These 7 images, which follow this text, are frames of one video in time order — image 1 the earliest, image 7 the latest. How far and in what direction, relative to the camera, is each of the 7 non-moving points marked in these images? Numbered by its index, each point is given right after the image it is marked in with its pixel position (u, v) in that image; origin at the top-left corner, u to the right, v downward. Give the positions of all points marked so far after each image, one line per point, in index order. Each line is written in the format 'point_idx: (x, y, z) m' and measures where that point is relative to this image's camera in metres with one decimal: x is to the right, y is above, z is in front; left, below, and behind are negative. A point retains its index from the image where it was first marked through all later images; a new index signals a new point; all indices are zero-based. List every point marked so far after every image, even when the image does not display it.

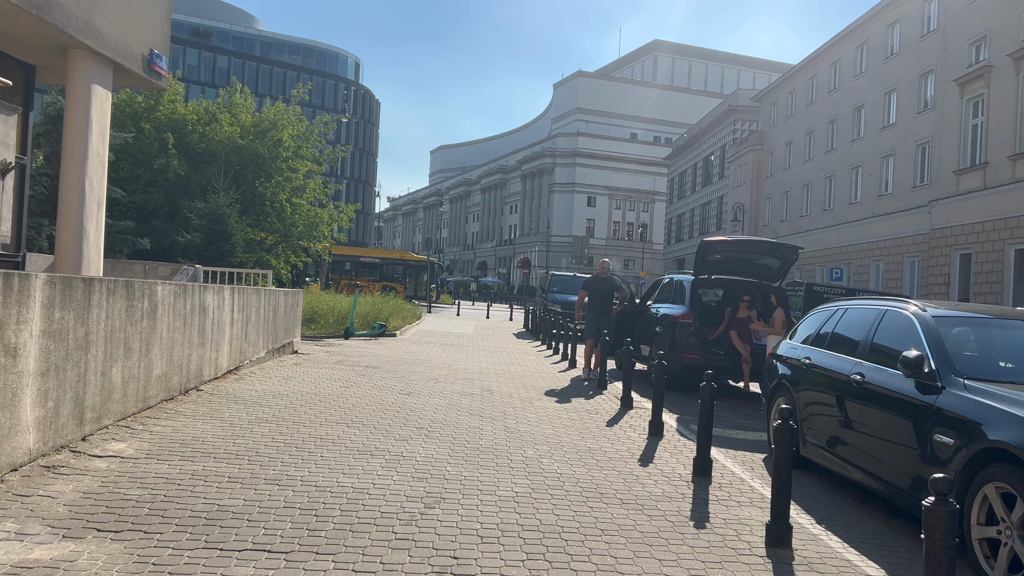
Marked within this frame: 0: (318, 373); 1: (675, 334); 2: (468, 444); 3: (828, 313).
0: (-2.7, -1.2, +11.4) m
1: (+2.4, -0.7, +12.2) m
2: (-0.4, -1.4, +7.2) m
3: (+2.9, -0.2, +7.6) m
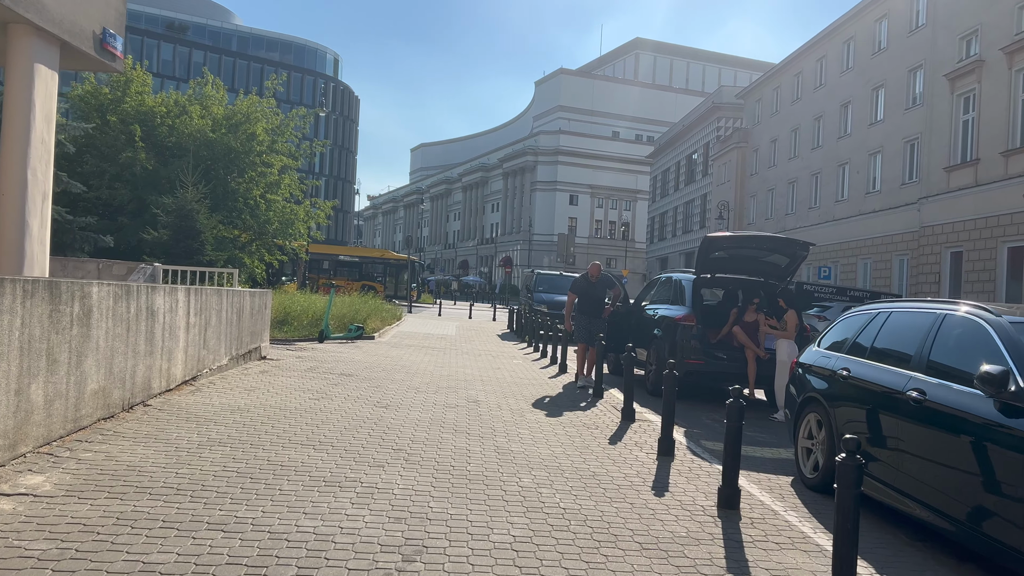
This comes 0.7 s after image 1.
0: (-2.9, -1.2, +10.3) m
1: (+2.3, -0.7, +11.3) m
2: (-0.5, -1.4, +6.2) m
3: (+2.9, -0.2, +6.6) m
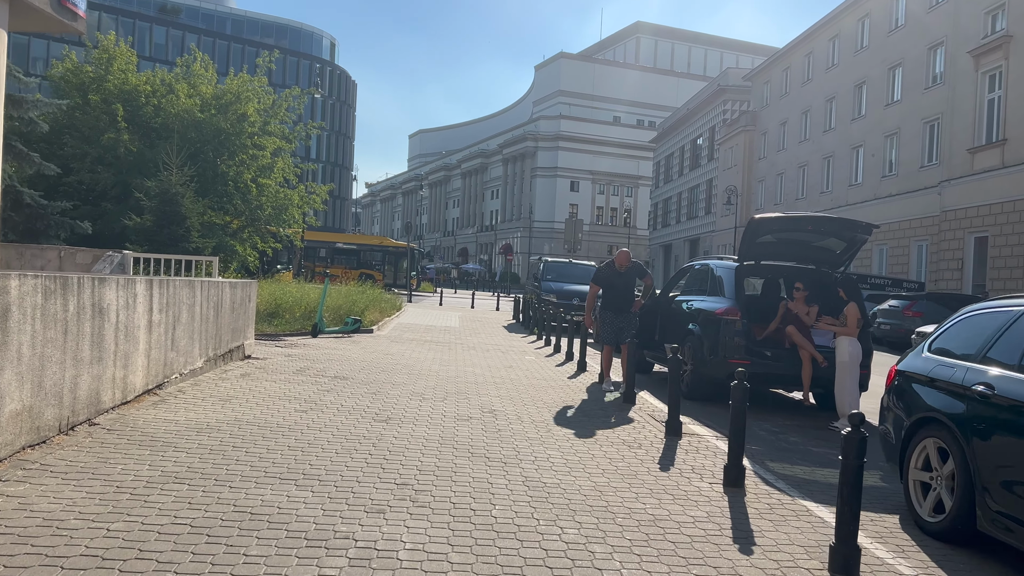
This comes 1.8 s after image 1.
0: (-2.6, -1.1, +8.9) m
1: (+2.5, -0.6, +9.8) m
2: (-0.2, -1.3, +4.7) m
3: (+3.1, -0.2, +5.2) m
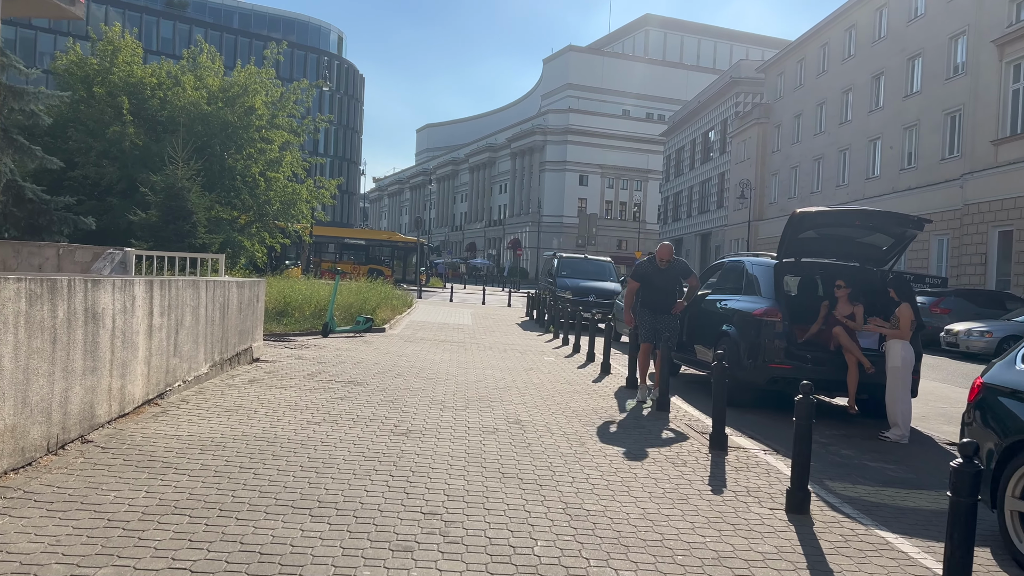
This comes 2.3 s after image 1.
0: (-2.4, -1.1, +8.3) m
1: (+2.8, -0.5, +9.2) m
2: (0.0, -1.4, +4.1) m
3: (+3.4, -0.2, +4.6) m
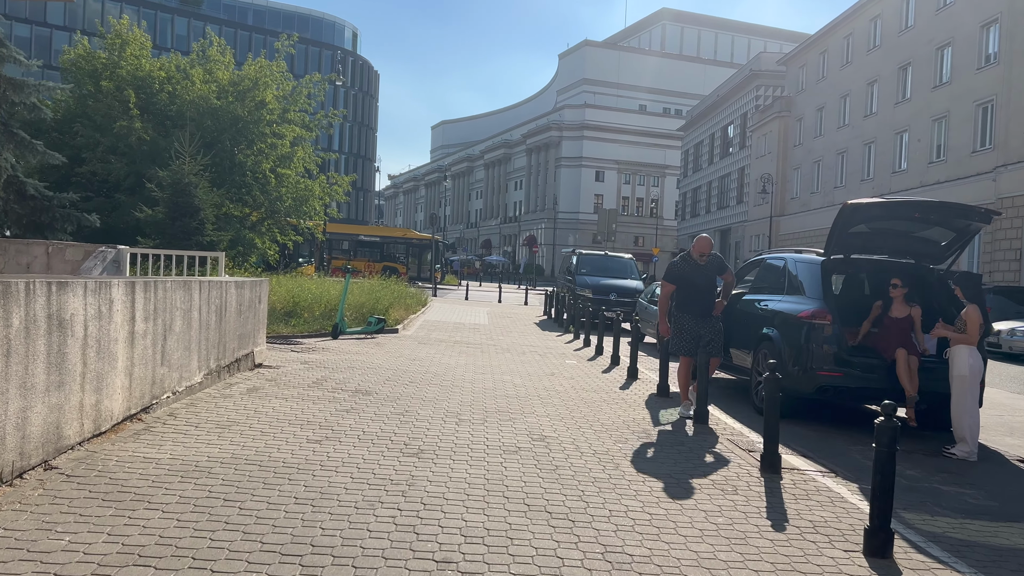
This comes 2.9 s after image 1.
0: (-2.2, -1.1, +7.6) m
1: (+3.0, -0.5, +8.4) m
2: (+0.2, -1.4, +3.4) m
3: (+3.5, -0.2, +3.7) m
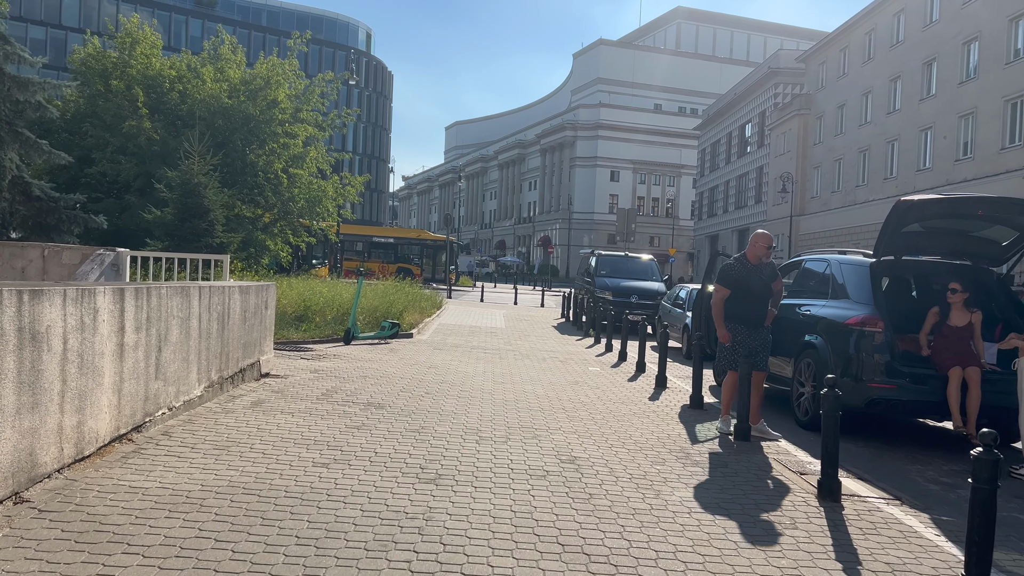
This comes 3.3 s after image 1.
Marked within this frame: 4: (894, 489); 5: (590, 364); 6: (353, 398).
0: (-1.9, -1.2, +7.0) m
1: (+3.2, -0.6, +7.7) m
2: (+0.3, -1.4, +2.7) m
3: (+3.6, -0.2, +3.0) m
4: (+2.9, -1.5, +6.1) m
5: (+1.2, -1.2, +13.0) m
6: (-1.6, -1.1, +8.3) m
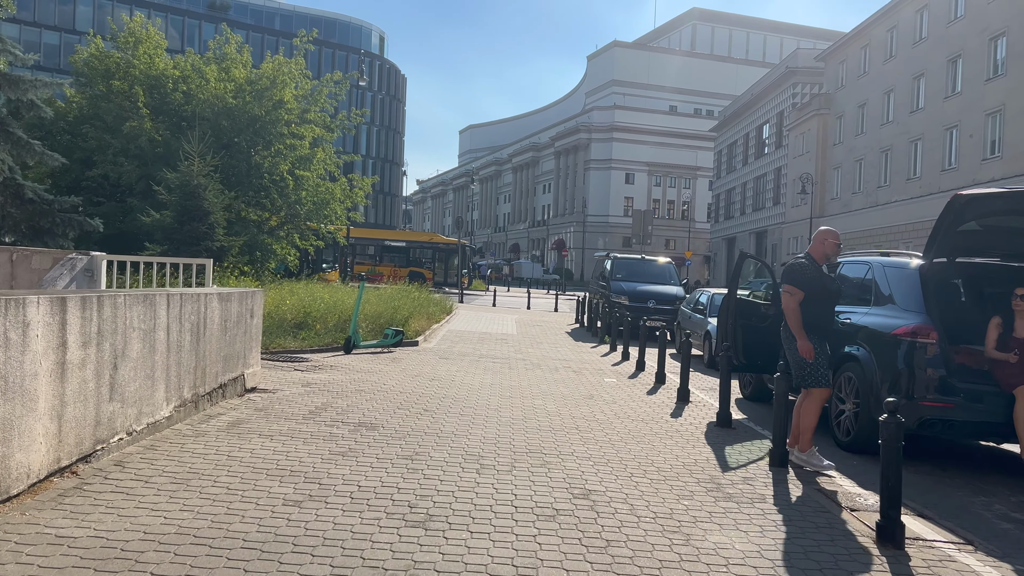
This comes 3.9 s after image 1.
0: (-1.9, -1.2, +6.2) m
1: (+3.3, -0.6, +6.8) m
2: (+0.3, -1.5, +1.9) m
3: (+3.6, -0.3, +2.1) m
4: (+2.9, -1.5, +5.2) m
5: (+1.4, -1.3, +12.2) m
6: (-1.5, -1.2, +7.5) m
